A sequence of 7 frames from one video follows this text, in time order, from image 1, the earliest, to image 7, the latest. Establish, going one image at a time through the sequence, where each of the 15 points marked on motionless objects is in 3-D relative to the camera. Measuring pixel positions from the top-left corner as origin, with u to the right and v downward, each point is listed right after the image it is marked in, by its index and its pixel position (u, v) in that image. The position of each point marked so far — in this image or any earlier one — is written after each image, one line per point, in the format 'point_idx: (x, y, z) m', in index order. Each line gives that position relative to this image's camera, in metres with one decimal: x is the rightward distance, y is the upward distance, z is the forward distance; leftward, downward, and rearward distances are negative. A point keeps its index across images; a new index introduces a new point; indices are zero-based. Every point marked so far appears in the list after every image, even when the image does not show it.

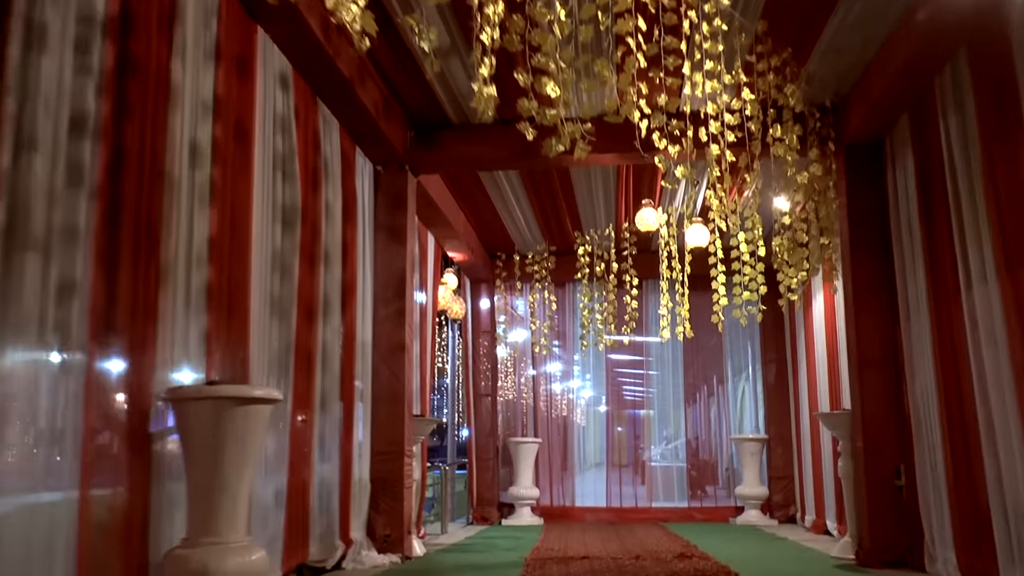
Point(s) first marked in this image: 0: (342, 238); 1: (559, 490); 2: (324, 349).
0: (-0.7, +0.2, +4.3) m
1: (+0.4, -1.6, +7.9) m
2: (-0.7, -0.2, +4.0) m
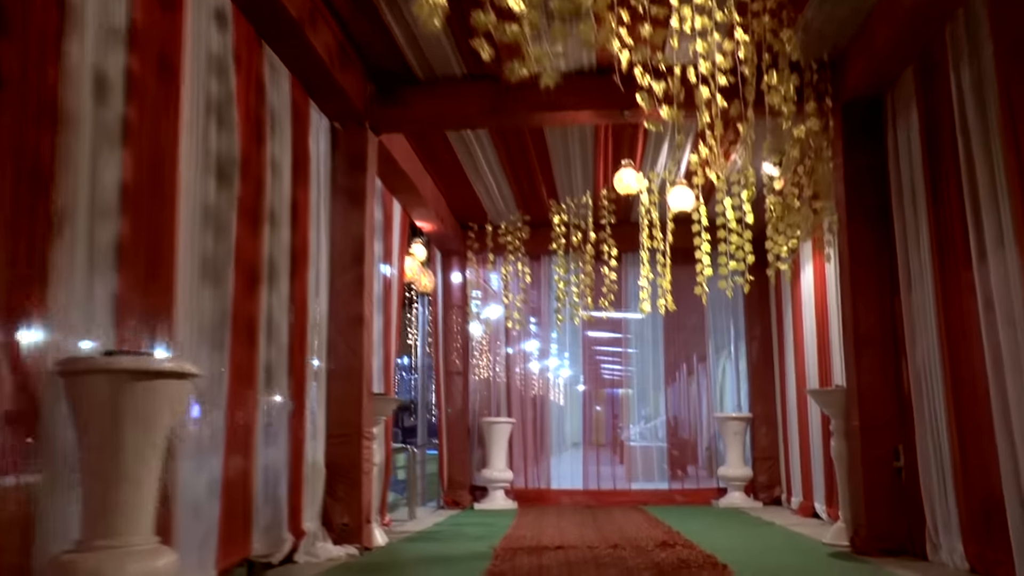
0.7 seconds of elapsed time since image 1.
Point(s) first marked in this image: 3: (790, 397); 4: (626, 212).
0: (-0.8, +0.3, +3.9) m
1: (+0.2, -1.4, +7.6) m
2: (-0.9, -0.1, +3.6) m
3: (+1.8, -0.7, +6.6) m
4: (+0.8, +0.5, +7.0) m
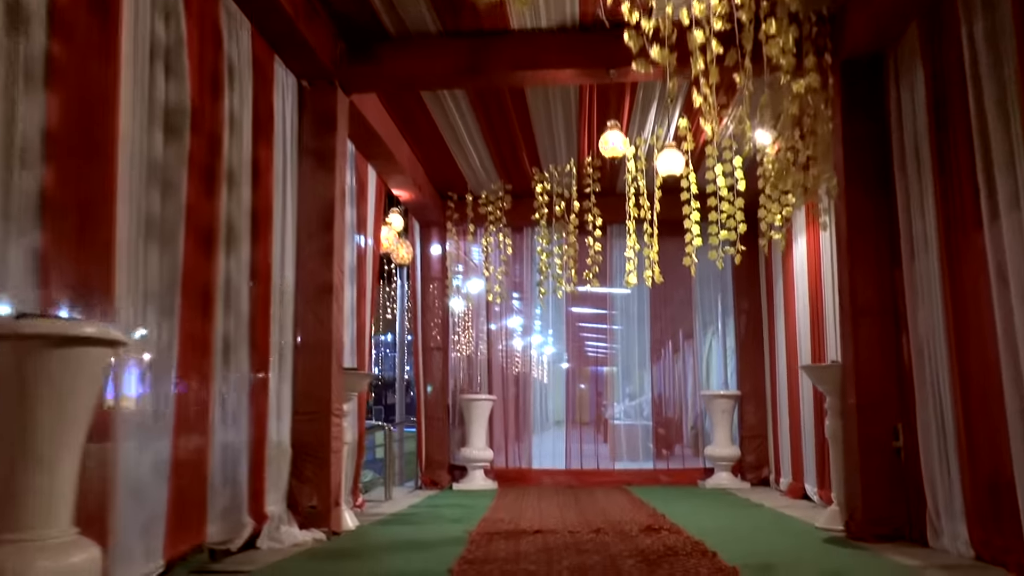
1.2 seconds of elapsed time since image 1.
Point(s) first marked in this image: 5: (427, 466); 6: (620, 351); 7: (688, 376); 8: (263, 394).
0: (-0.9, +0.5, +3.6) m
1: (0.0, -1.2, +7.4) m
2: (-0.9, 0.0, +3.4) m
3: (+1.7, -0.5, +6.4) m
4: (+0.7, +0.7, +6.7) m
5: (-0.6, -1.3, +7.2) m
6: (+0.8, -0.5, +7.4) m
7: (+1.2, -0.7, +7.4) m
8: (-0.9, -0.4, +3.7) m
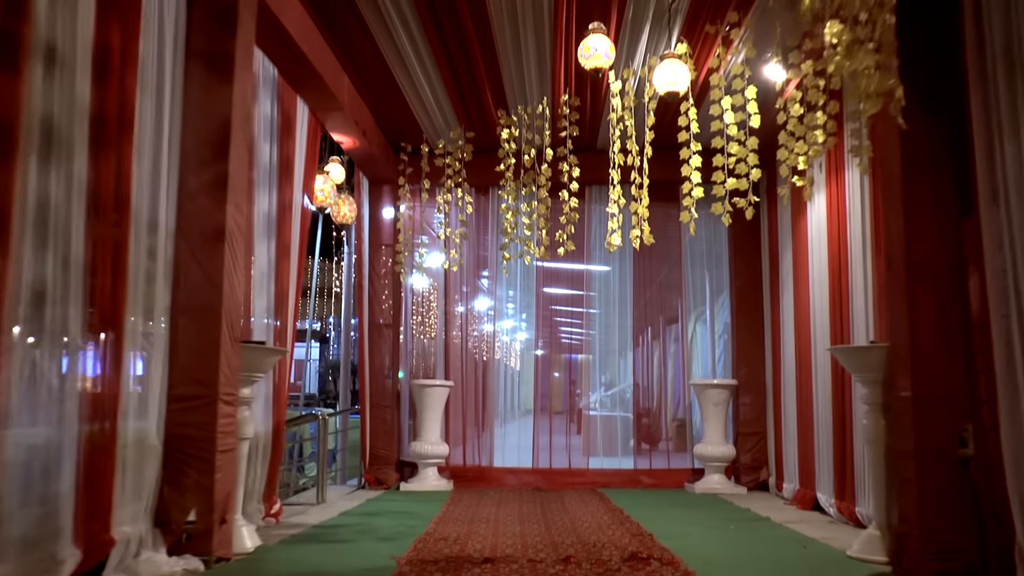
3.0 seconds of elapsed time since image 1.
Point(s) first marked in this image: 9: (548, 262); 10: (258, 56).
0: (-1.1, +0.6, +2.6) m
1: (-0.2, -1.0, +6.4) m
2: (-1.1, +0.2, +2.3) m
3: (+1.5, -0.4, +5.5) m
4: (+0.5, +0.9, +5.7) m
5: (-0.9, -1.1, +6.2) m
6: (+0.5, -0.3, +6.5) m
7: (+1.0, -0.5, +6.4) m
8: (-1.1, -0.2, +2.7) m
9: (+0.2, +0.1, +6.5) m
10: (-1.0, +0.9, +4.2) m
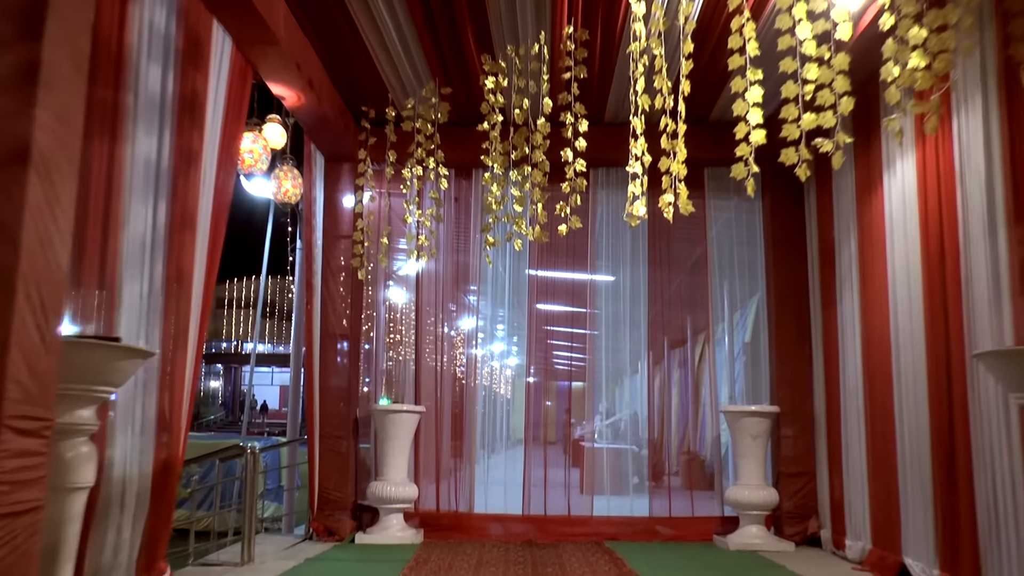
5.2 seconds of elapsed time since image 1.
0: (-1.1, +0.7, +1.4) m
1: (-0.3, -1.0, +5.2) m
2: (-1.1, +0.3, +1.1) m
3: (+1.4, -0.4, +4.3) m
4: (+0.4, +0.9, +4.6) m
5: (-0.9, -1.1, +5.0) m
6: (+0.5, -0.4, +5.3) m
7: (+0.9, -0.5, +5.2) m
8: (-1.1, -0.1, +1.5) m
9: (+0.2, +0.1, +5.3) m
10: (-1.0, +1.0, +3.0) m
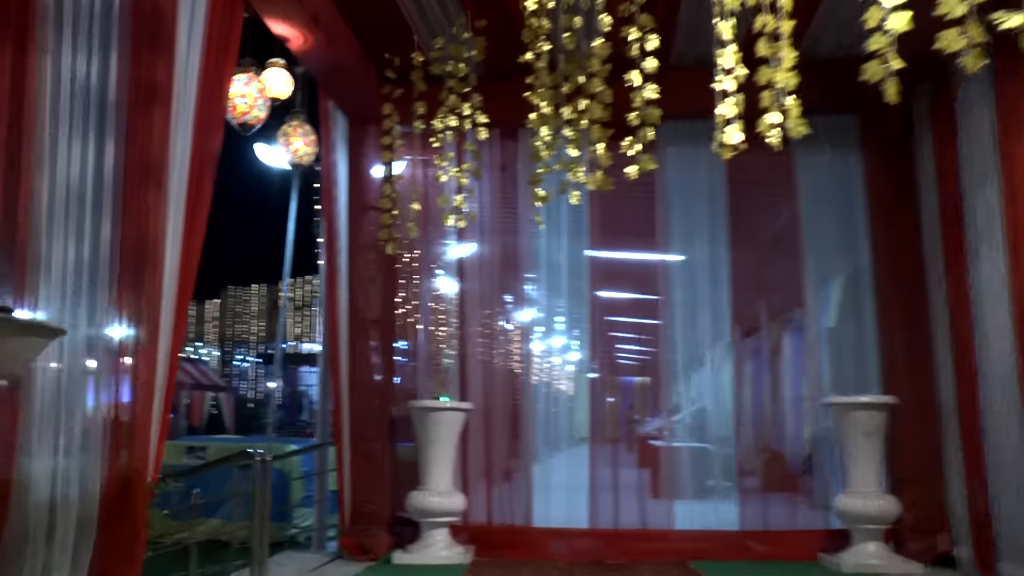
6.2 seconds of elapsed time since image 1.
0: (-1.1, +0.8, +0.7) m
1: (0.0, -0.9, +4.4) m
2: (-1.1, +0.3, +0.5) m
3: (+1.6, -0.3, +3.5) m
4: (+0.6, +1.0, +3.8) m
5: (-0.7, -1.0, +4.3) m
6: (+0.7, -0.2, +4.5) m
7: (+1.2, -0.4, +4.4) m
8: (-1.1, -0.1, +0.8) m
9: (+0.4, +0.2, +4.6) m
10: (-0.9, +1.0, +2.4) m
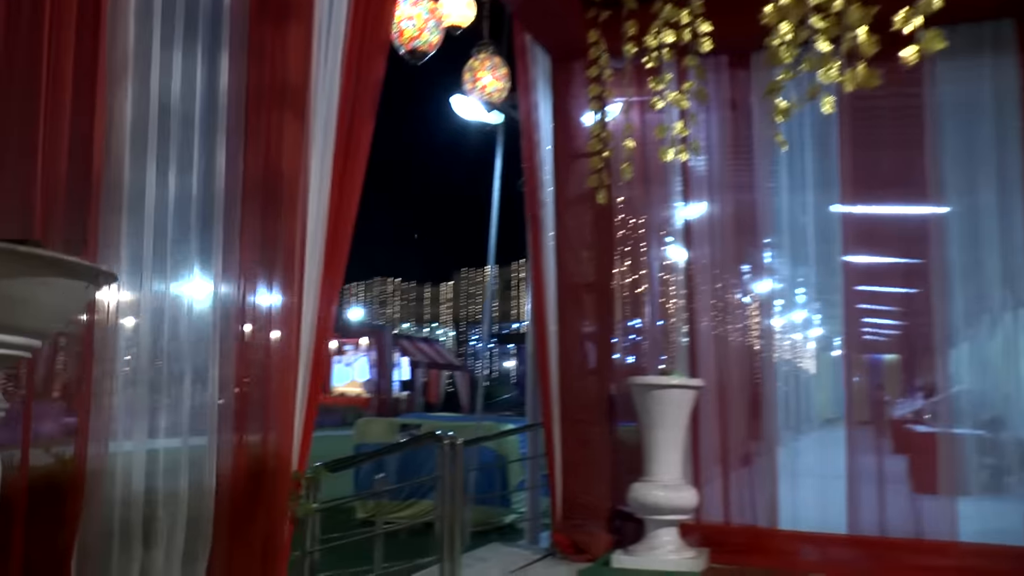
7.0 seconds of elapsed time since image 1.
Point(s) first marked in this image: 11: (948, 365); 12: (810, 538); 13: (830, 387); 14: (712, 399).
0: (-1.1, +0.9, +0.3) m
1: (+0.8, -0.7, +3.7) m
2: (-1.1, +0.4, +0.1) m
3: (+2.2, -0.1, +2.4) m
4: (+1.3, +1.1, +2.9) m
5: (+0.2, -0.8, +3.8) m
6: (+1.6, -0.1, +3.6) m
7: (+2.0, -0.2, +3.4) m
8: (-1.0, 0.0, +0.4) m
9: (+1.3, +0.4, +3.8) m
10: (-0.6, +1.1, +1.9) m
11: (+1.5, -0.2, +3.6) m
12: (+1.1, -0.9, +3.6) m
13: (+1.2, -0.3, +3.7) m
14: (+0.7, -0.4, +3.8) m
